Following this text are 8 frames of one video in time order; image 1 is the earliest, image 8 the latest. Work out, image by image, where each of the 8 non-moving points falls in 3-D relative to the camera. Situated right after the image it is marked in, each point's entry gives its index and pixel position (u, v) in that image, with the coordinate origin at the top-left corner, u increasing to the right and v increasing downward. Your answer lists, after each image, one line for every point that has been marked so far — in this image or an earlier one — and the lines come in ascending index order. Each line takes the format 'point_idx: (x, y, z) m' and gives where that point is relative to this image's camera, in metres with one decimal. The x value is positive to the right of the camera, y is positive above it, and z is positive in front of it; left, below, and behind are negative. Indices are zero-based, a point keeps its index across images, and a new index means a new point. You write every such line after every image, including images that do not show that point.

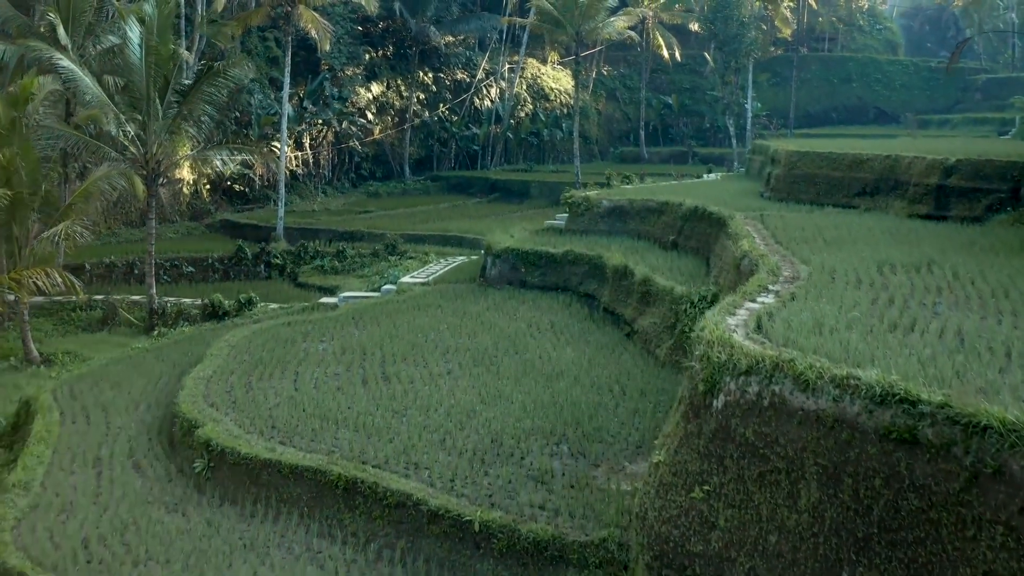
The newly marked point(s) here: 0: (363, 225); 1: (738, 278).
0: (-3.1, +1.3, +18.5) m
1: (+1.8, +0.1, +7.3) m
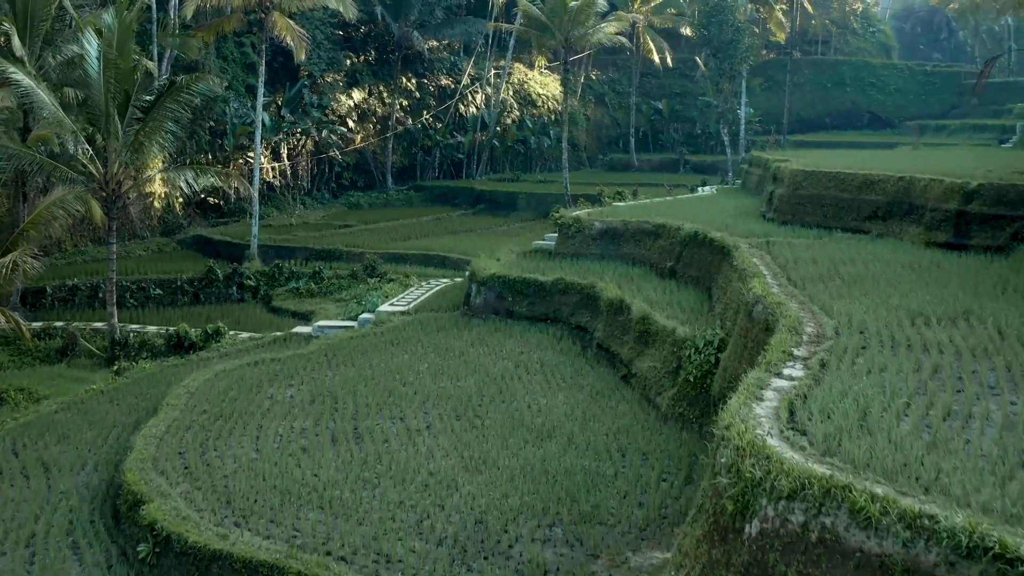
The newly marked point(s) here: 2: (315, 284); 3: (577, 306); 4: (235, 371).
0: (-3.4, +0.9, +17.6) m
1: (+1.7, -0.3, +6.5) m
2: (-3.3, +0.1, +15.1) m
3: (+0.8, -0.2, +10.8) m
4: (-3.0, -0.9, +9.7) m
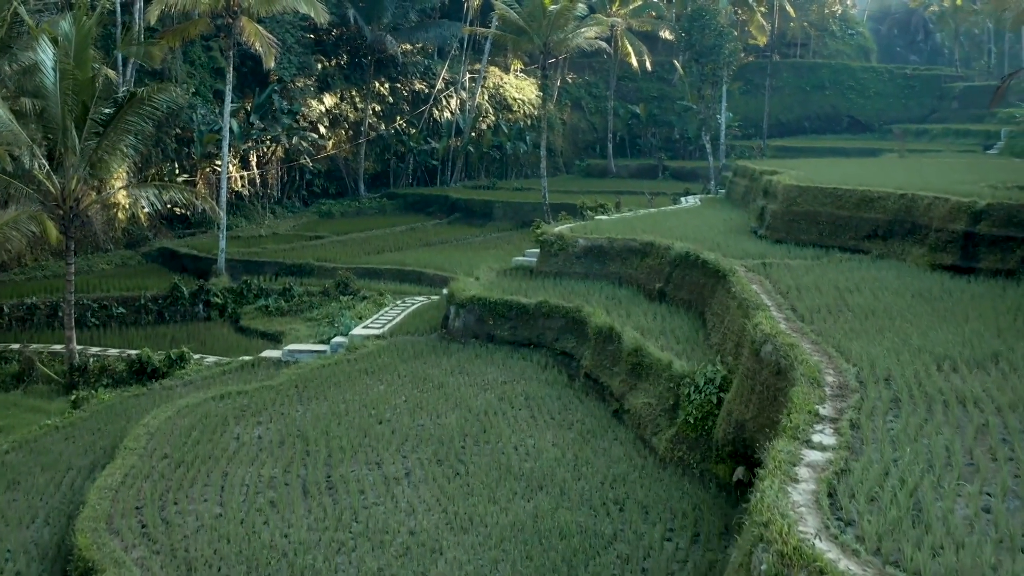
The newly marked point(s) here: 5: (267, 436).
0: (-3.8, +0.6, +17.0) m
1: (+1.6, -0.6, +6.0) m
2: (-3.7, -0.2, +14.4) m
3: (+0.6, -0.5, +10.3) m
4: (-3.1, -1.2, +9.0) m
5: (-2.2, -1.3, +8.0) m
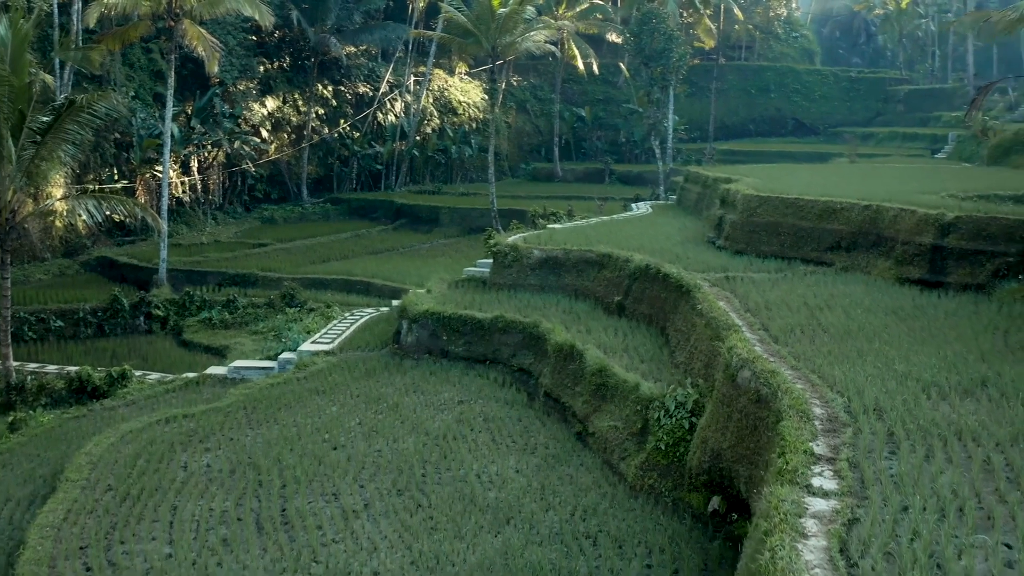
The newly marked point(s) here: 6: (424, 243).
0: (-4.7, +0.4, +16.4) m
1: (+1.4, -0.7, +5.8) m
2: (-4.4, -0.4, +13.8) m
3: (+0.1, -0.6, +10.0) m
4: (-3.5, -1.4, +8.5) m
5: (-2.5, -1.5, +7.5) m
6: (-2.0, +1.0, +19.9) m
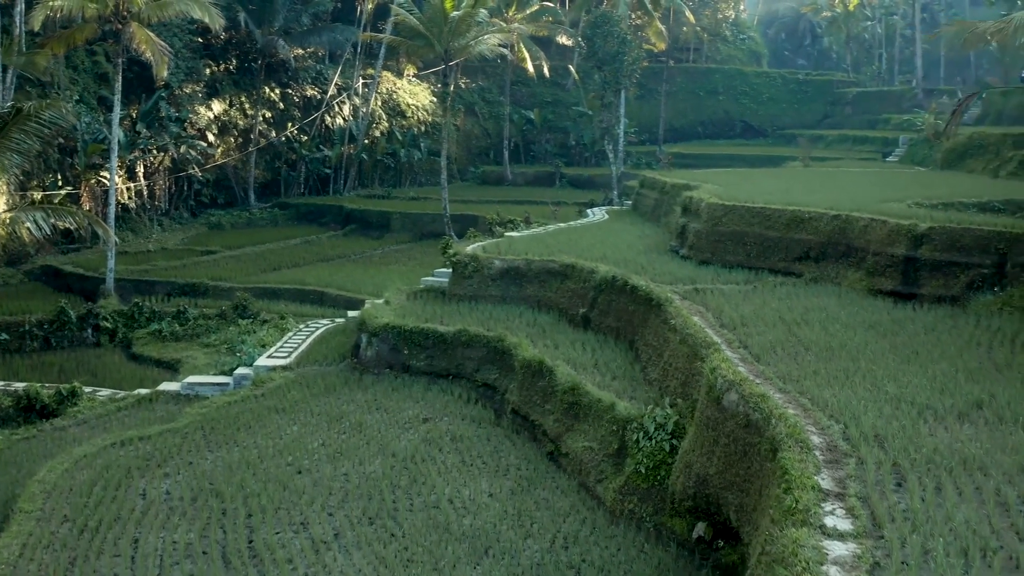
0: (-5.5, +0.2, +15.8) m
1: (+1.3, -0.8, +5.6) m
2: (-5.0, -0.6, +13.3) m
3: (-0.3, -0.8, +9.7) m
4: (-3.8, -1.5, +8.0) m
5: (-2.7, -1.6, +7.1) m
6: (-3.0, +0.9, +19.5) m
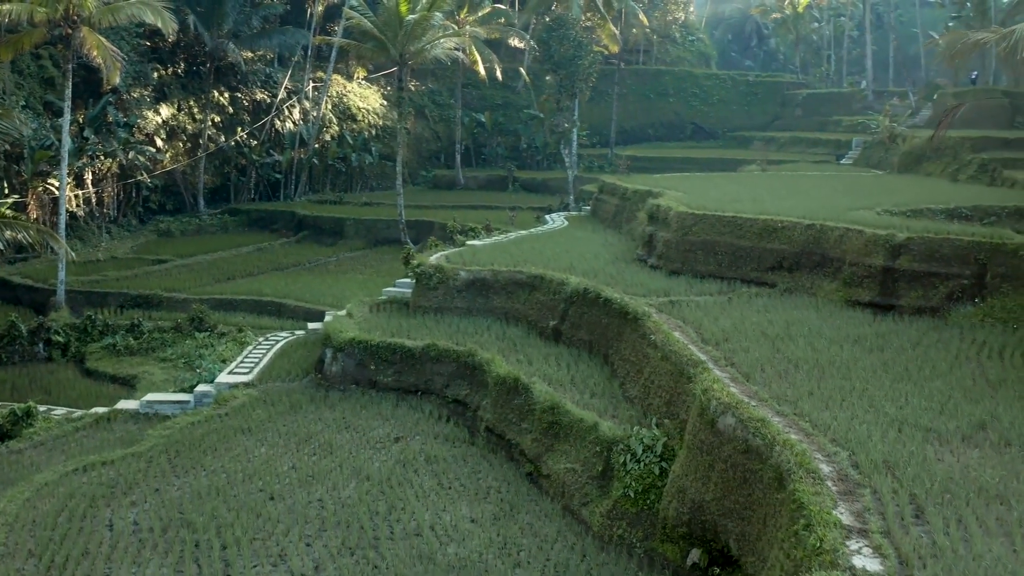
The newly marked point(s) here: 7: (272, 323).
0: (-6.2, 0.0, +15.2) m
1: (+1.2, -0.9, +5.4) m
2: (-5.5, -0.8, +12.7) m
3: (-0.6, -0.9, +9.4) m
4: (-4.0, -1.7, +7.5) m
5: (-2.8, -1.8, +6.7) m
6: (-3.9, +0.7, +19.0) m
7: (-3.6, -0.5, +13.2) m
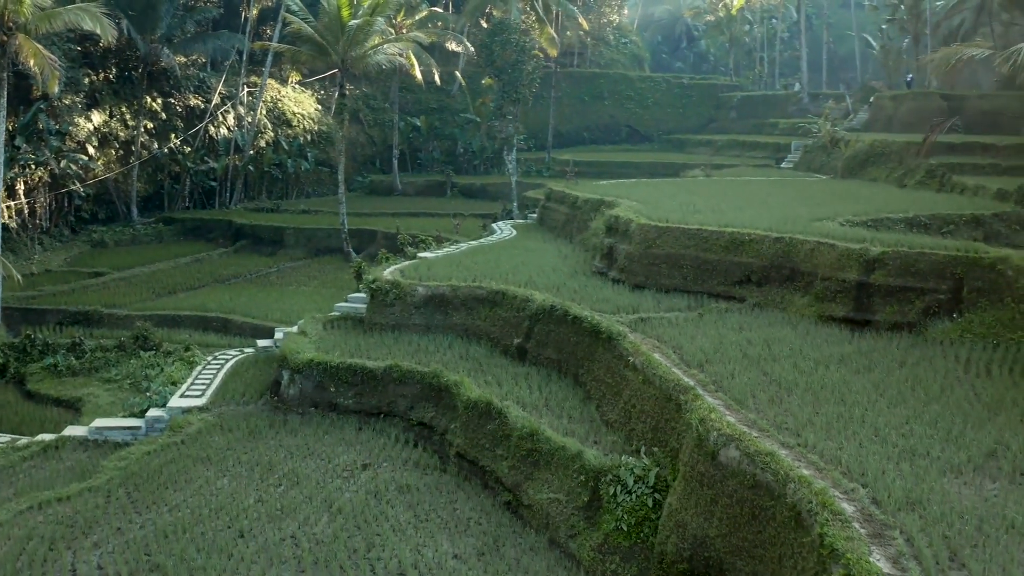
0: (-6.9, -0.3, +14.4) m
1: (+1.2, -1.1, +5.2) m
2: (-6.1, -1.1, +12.0) m
3: (-0.9, -1.1, +9.1) m
4: (-4.2, -2.0, +6.9) m
5: (-2.9, -2.0, +6.2) m
6: (-5.0, +0.4, +18.4) m
7: (-4.2, -0.8, +12.6) m
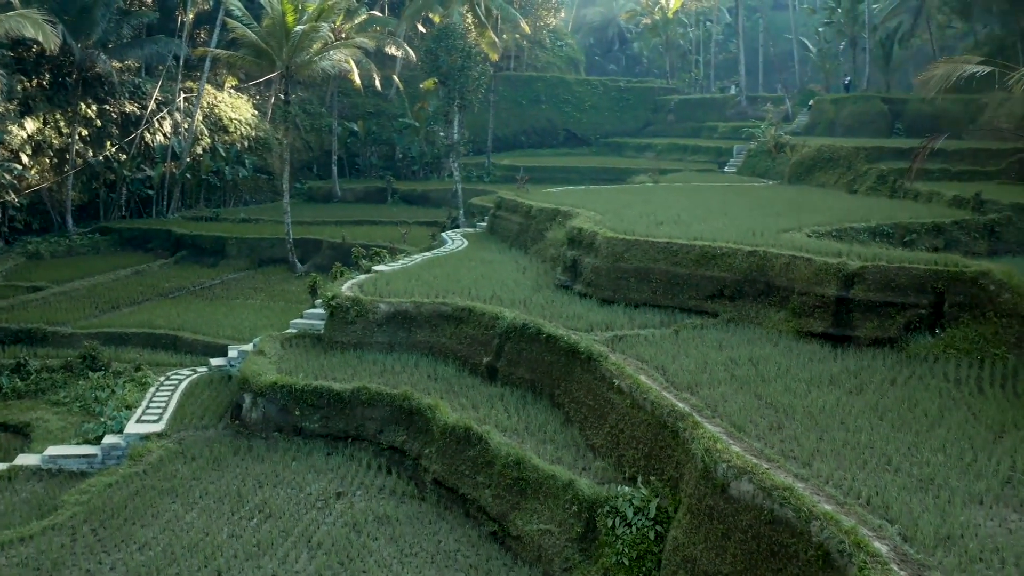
0: (-7.6, -0.6, +13.6) m
1: (+1.2, -1.3, +5.1) m
2: (-6.6, -1.4, +11.2) m
3: (-1.2, -1.3, +8.8) m
4: (-4.2, -2.2, +6.3) m
5: (-3.0, -2.3, +5.7) m
6: (-5.9, +0.1, +17.8) m
7: (-4.7, -1.1, +12.1) m
